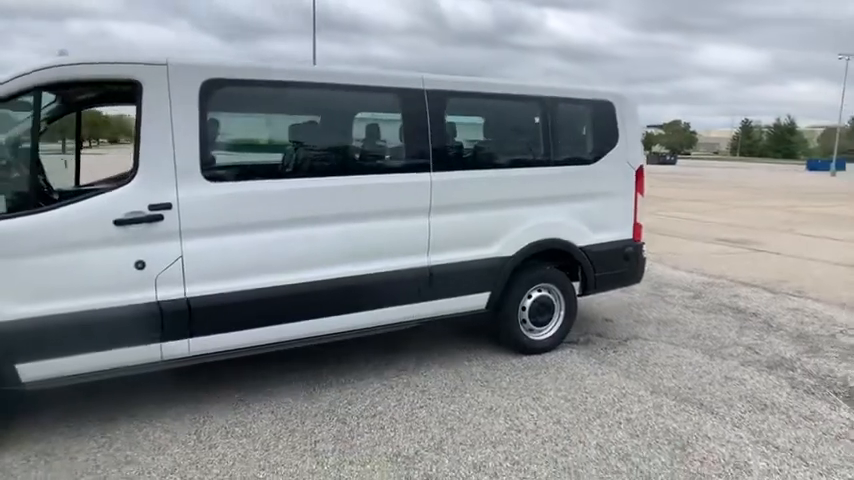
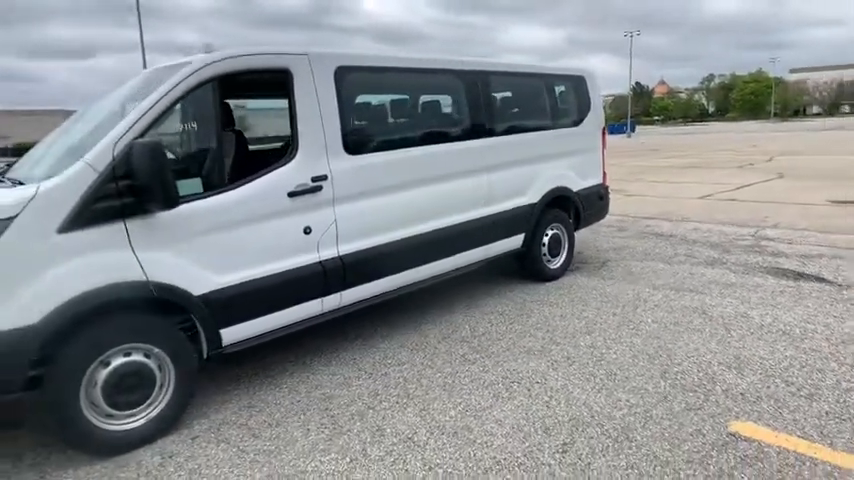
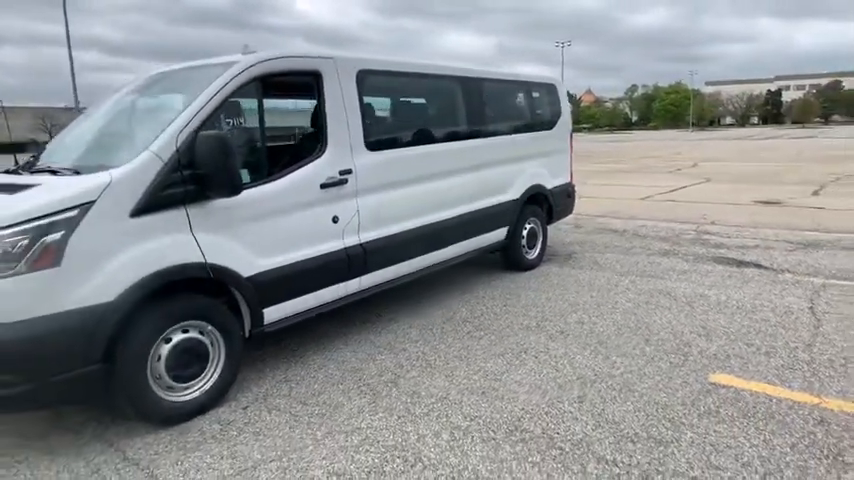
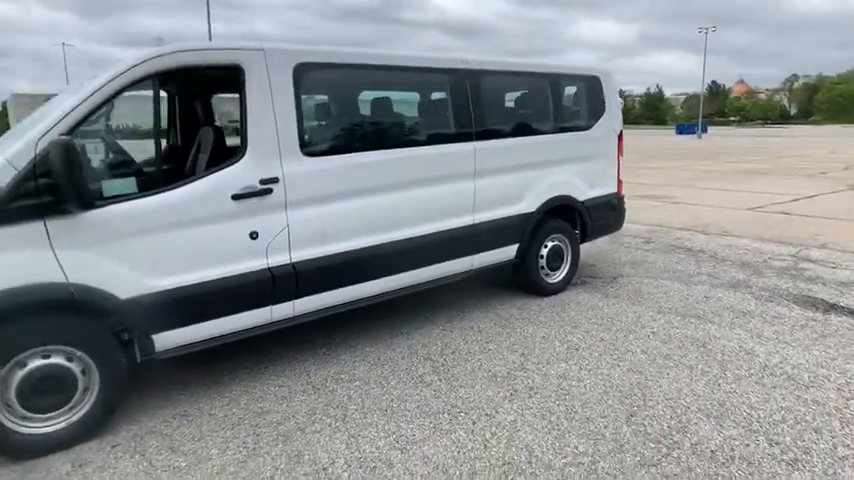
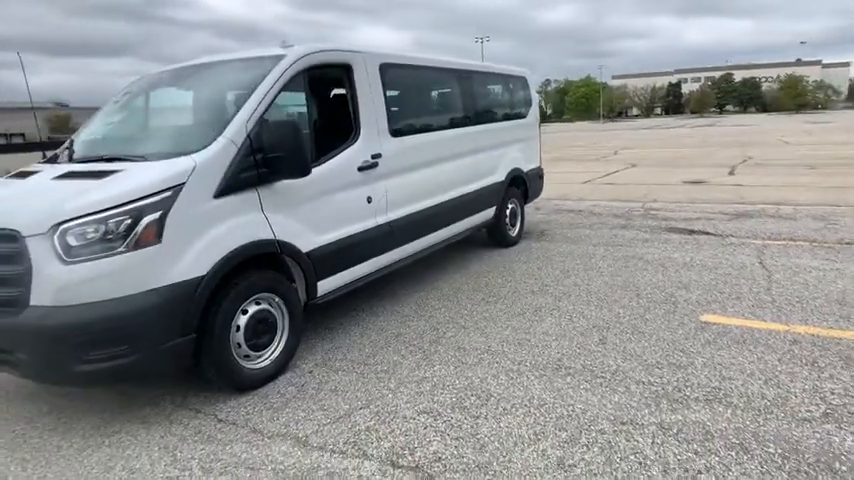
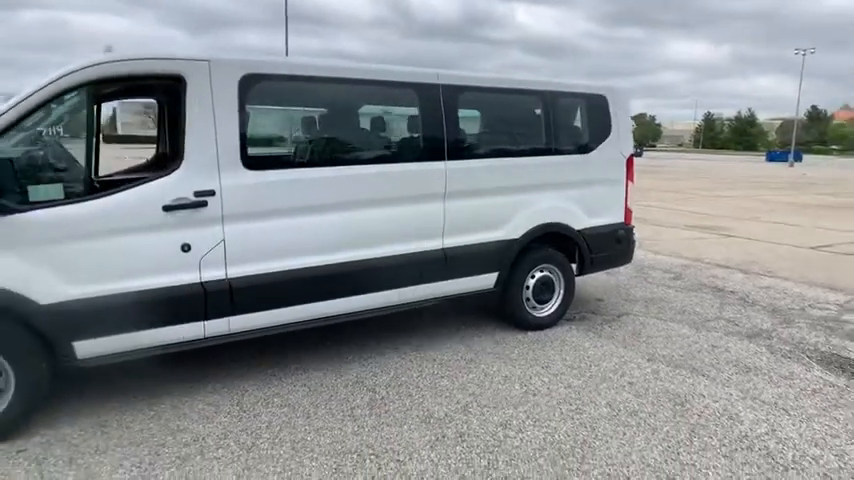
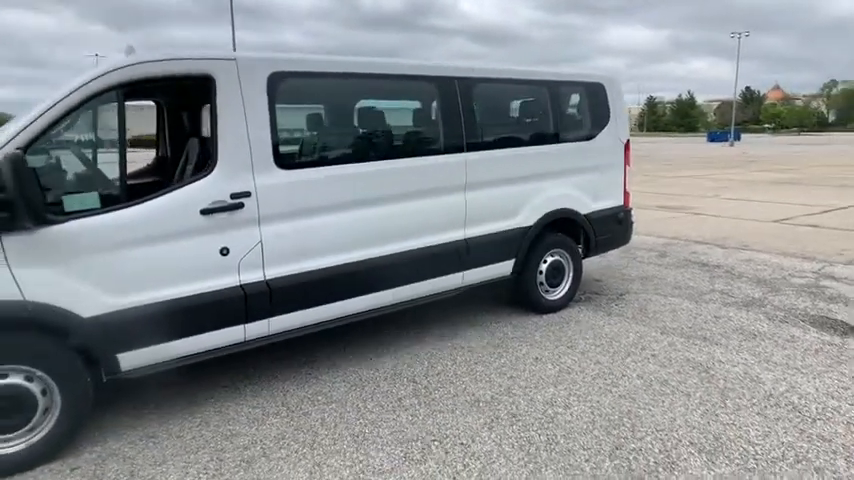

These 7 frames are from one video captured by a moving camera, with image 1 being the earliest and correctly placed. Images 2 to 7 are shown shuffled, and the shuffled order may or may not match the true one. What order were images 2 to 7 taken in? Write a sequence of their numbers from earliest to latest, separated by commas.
6, 7, 4, 2, 3, 5
